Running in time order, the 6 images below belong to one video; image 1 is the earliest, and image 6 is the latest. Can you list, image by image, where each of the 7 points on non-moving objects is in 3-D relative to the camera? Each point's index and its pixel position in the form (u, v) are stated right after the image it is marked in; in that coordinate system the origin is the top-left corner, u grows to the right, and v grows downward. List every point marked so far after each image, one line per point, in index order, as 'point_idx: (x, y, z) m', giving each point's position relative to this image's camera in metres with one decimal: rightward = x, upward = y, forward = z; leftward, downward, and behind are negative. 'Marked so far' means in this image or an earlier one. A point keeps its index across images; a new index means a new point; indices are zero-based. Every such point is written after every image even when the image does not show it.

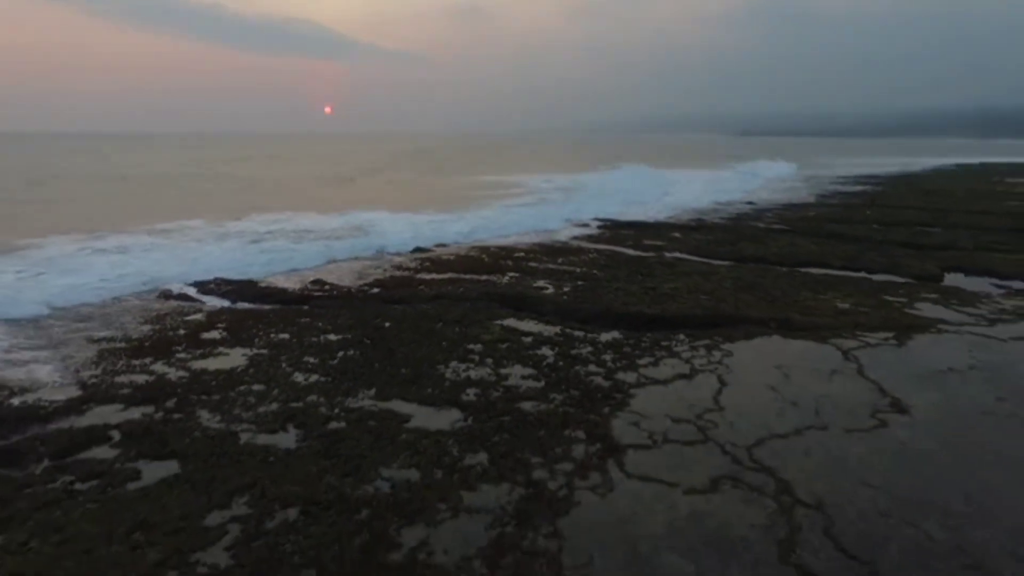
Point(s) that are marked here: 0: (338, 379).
0: (-2.0, -1.0, +6.9) m
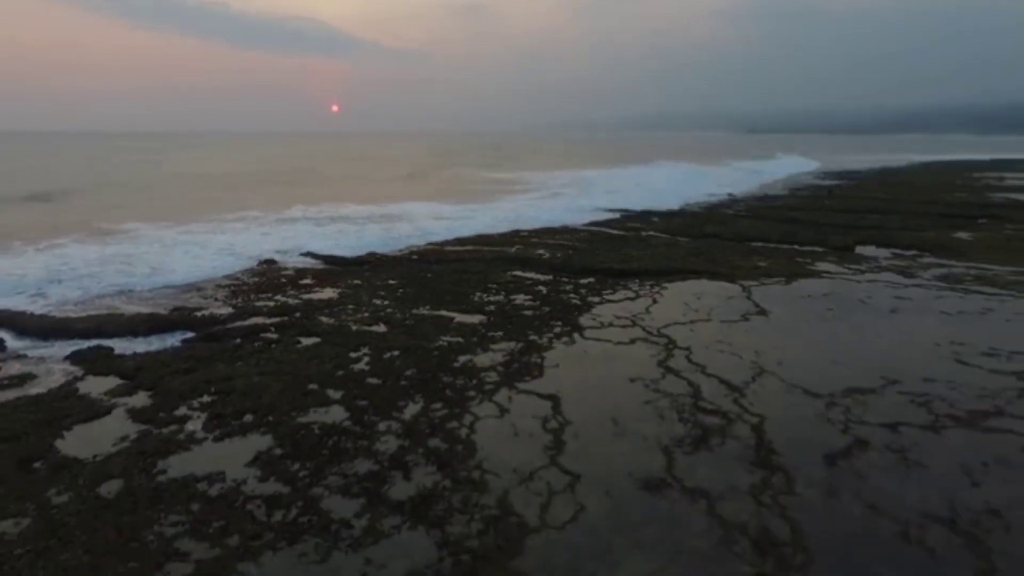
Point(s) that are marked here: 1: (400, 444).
0: (-1.9, -0.2, +10.4) m
1: (-1.0, -1.4, +5.5) m
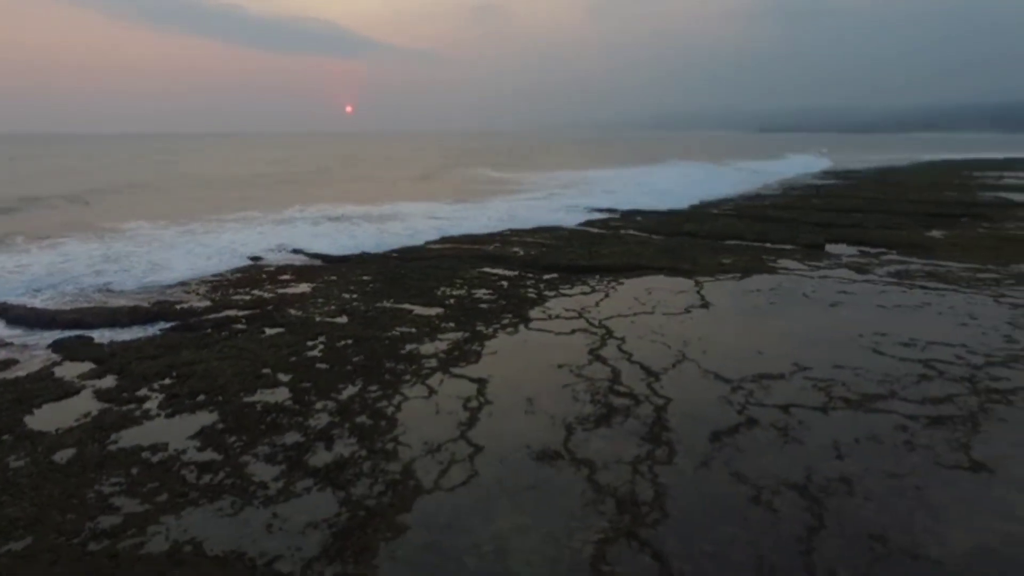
0: (-2.5, -0.1, +11.0) m
1: (-1.8, -1.3, +6.1) m
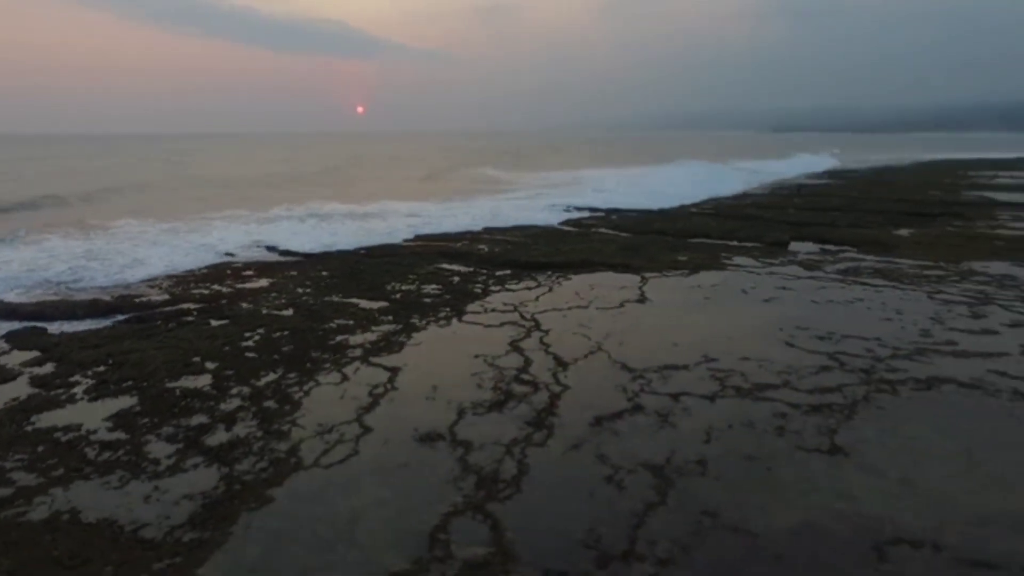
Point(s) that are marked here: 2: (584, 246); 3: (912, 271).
0: (-3.5, 0.0, +11.3) m
1: (-2.8, -1.2, +6.4) m
2: (+1.8, +1.0, +15.3) m
3: (+7.9, +0.3, +12.2) m
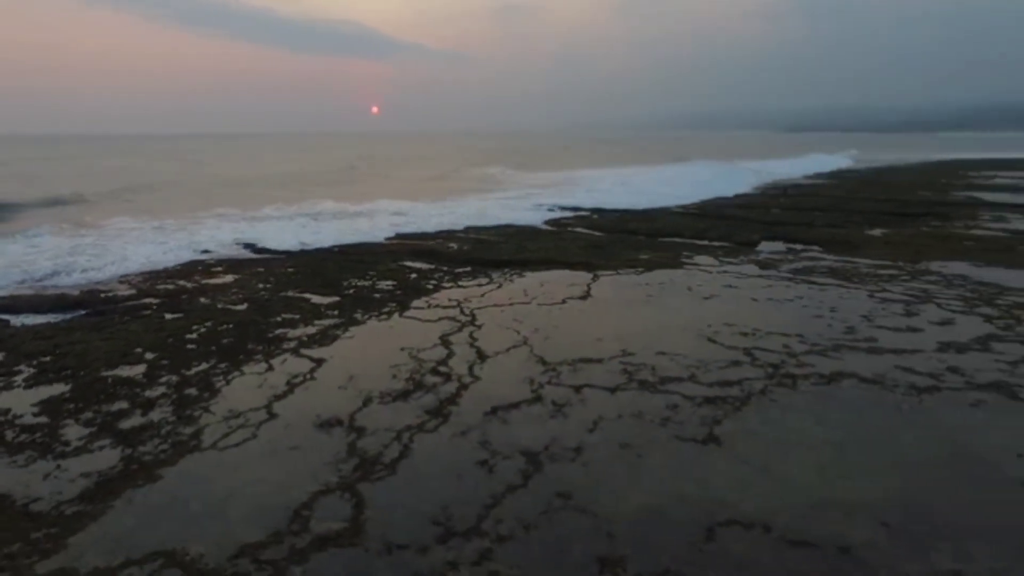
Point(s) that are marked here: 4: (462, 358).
0: (-4.3, 0.0, +11.7) m
1: (-3.8, -1.1, +6.7) m
2: (+1.0, +1.1, +15.5) m
3: (+7.1, +0.3, +12.3) m
4: (-0.6, -0.9, +7.6) m
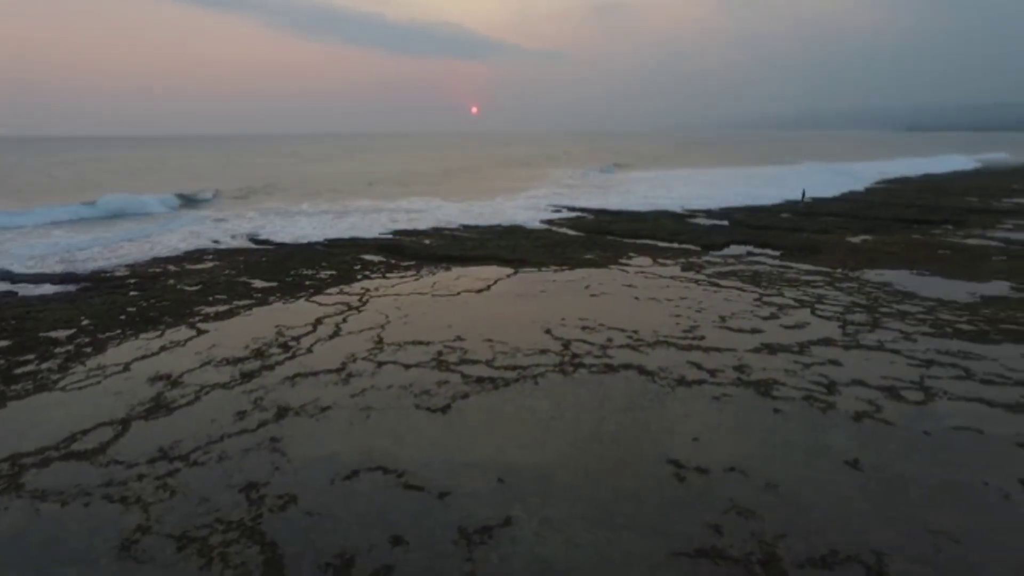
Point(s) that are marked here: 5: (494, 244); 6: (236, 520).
0: (-5.8, +0.4, +13.4) m
1: (-6.1, -0.8, +8.4) m
2: (+0.1, +1.2, +16.4) m
3: (+5.6, +0.2, +12.3) m
4: (-2.8, -0.7, +8.8) m
5: (-0.4, +1.2, +16.6) m
6: (-2.1, -1.7, +4.6) m
